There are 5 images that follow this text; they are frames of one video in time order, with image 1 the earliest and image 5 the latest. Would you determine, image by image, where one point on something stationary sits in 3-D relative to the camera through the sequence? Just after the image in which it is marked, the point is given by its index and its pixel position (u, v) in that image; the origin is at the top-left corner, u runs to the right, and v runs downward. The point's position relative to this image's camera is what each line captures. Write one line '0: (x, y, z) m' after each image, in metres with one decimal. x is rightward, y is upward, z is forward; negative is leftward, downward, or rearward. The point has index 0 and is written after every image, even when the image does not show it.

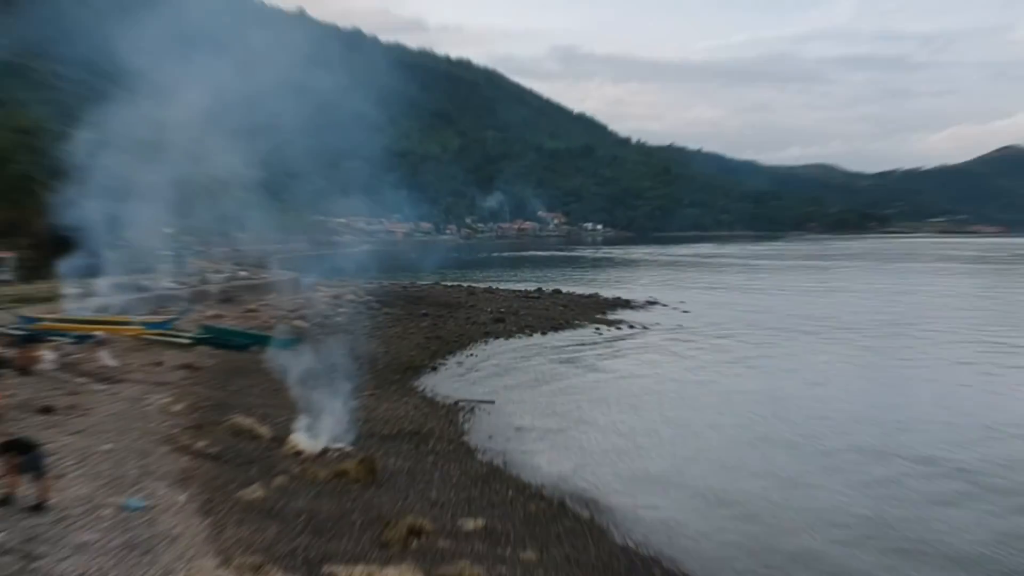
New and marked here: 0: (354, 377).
0: (-4.4, -2.3, +19.9) m
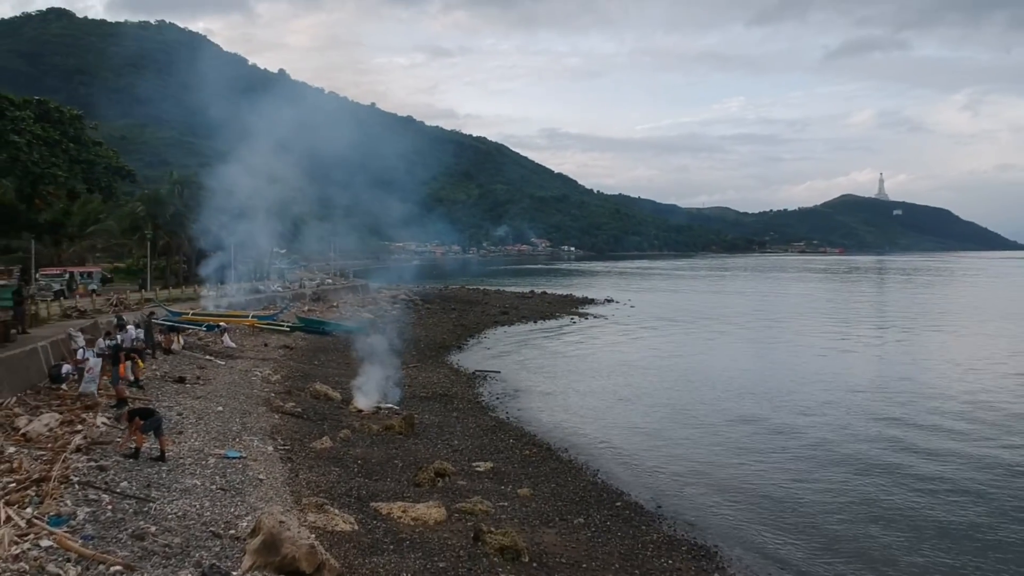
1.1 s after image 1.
0: (-4.4, -2.5, +25.8) m
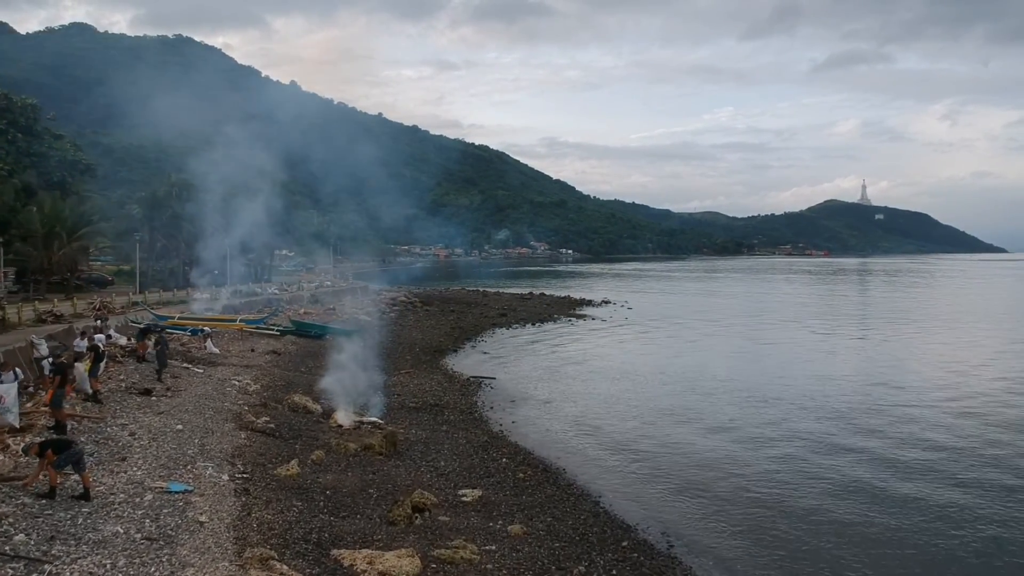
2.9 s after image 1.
0: (-4.3, -2.6, +26.7) m
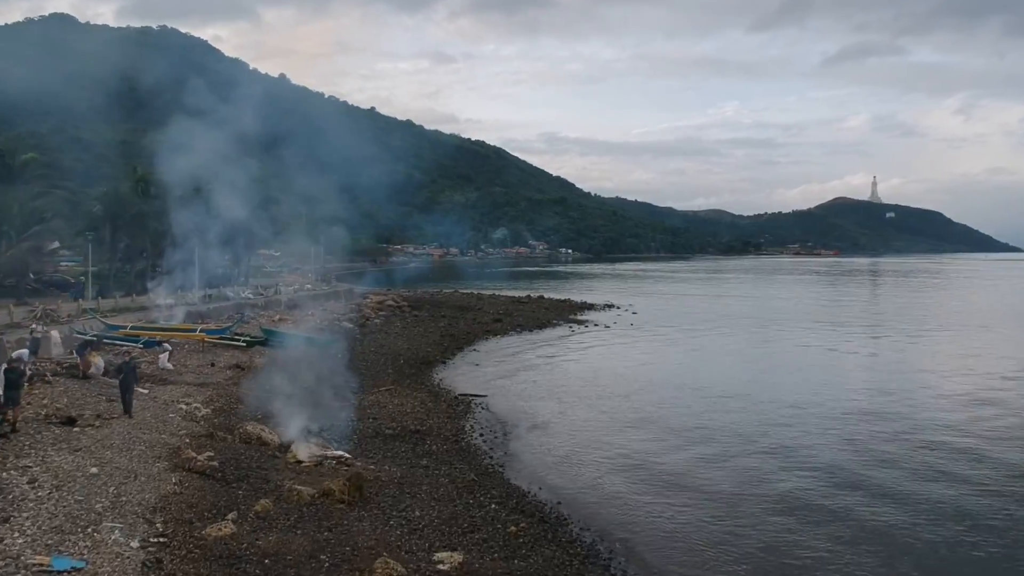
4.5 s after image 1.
0: (-4.4, -2.6, +26.1) m
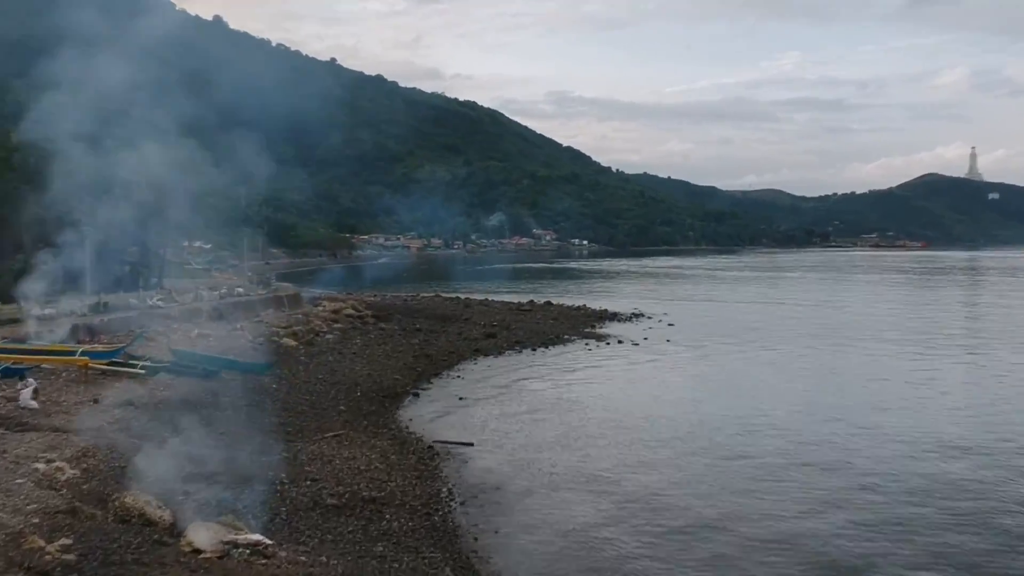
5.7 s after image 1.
0: (-4.3, -2.4, +22.4) m
